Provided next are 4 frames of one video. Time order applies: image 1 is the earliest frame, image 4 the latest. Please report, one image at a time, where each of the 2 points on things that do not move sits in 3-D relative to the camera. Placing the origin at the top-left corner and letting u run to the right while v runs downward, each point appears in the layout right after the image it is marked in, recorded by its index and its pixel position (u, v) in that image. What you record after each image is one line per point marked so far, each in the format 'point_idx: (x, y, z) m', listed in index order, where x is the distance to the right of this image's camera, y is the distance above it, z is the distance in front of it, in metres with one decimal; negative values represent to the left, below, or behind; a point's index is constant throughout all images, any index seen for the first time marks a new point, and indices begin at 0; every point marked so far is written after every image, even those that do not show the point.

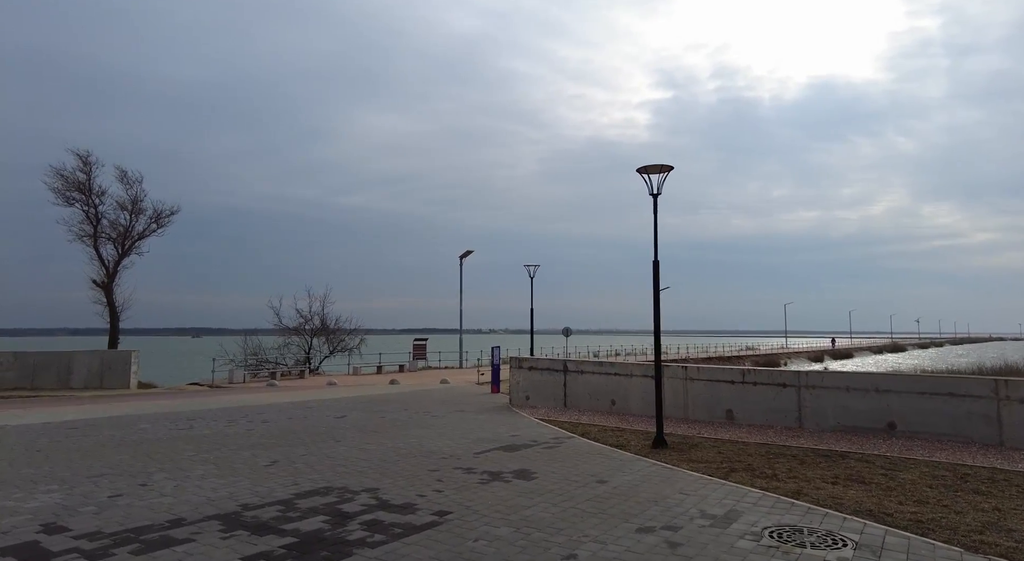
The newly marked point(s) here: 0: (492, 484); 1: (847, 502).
0: (-0.2, -2.4, +7.0) m
1: (+3.5, -2.3, +6.2) m
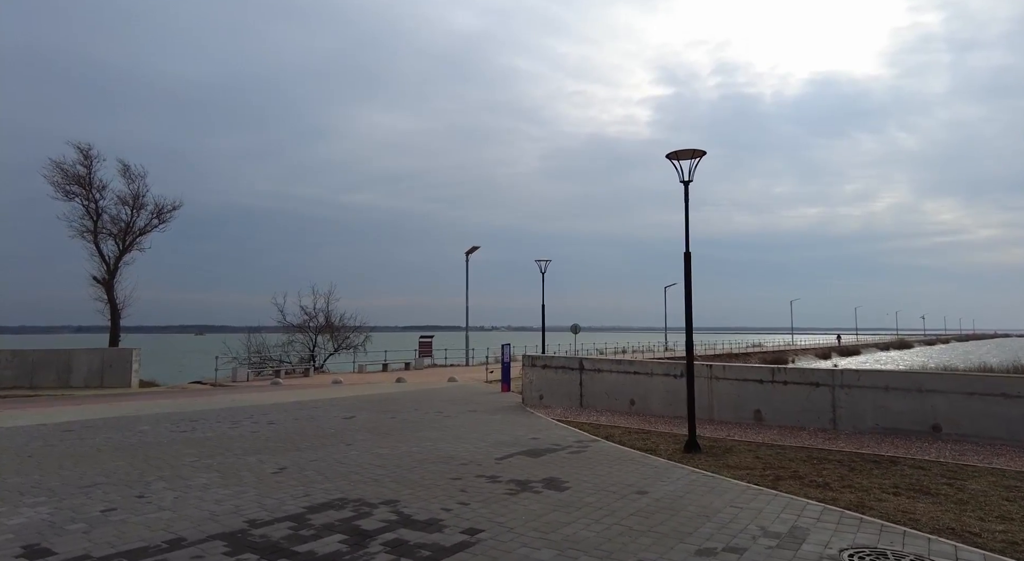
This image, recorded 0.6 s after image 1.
0: (+0.1, -2.3, +6.4) m
1: (+3.9, -2.2, +5.6) m
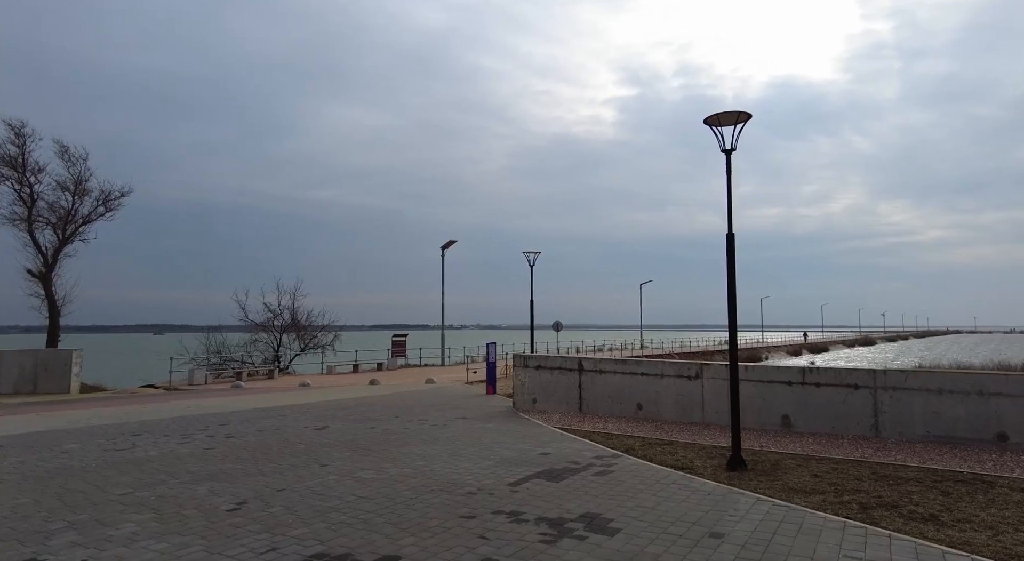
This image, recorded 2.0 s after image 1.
0: (+0.4, -2.2, +4.8) m
1: (+4.2, -2.1, +4.2) m
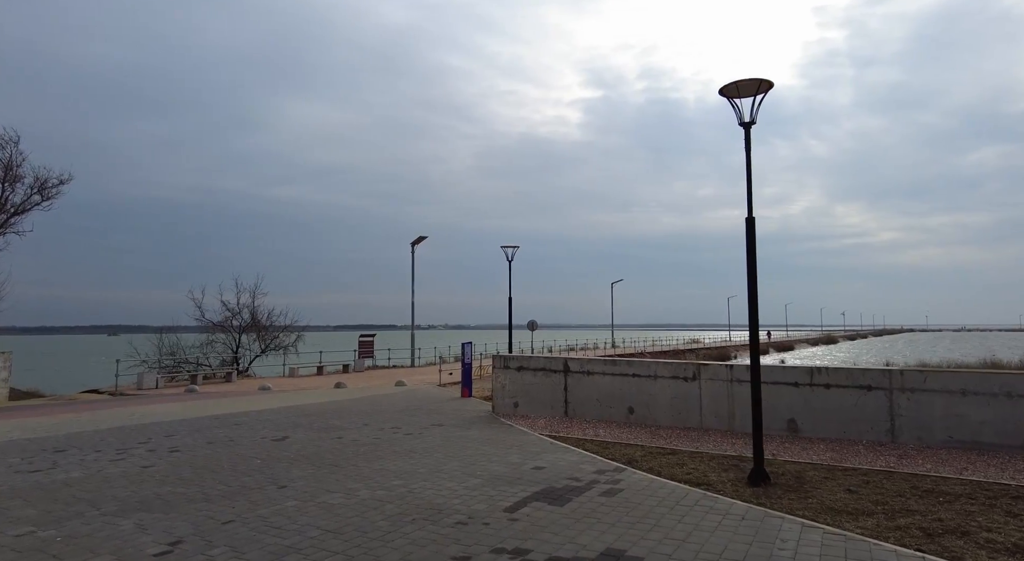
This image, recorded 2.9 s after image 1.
0: (+0.5, -2.0, +3.8) m
1: (+4.3, -2.0, +3.4) m
